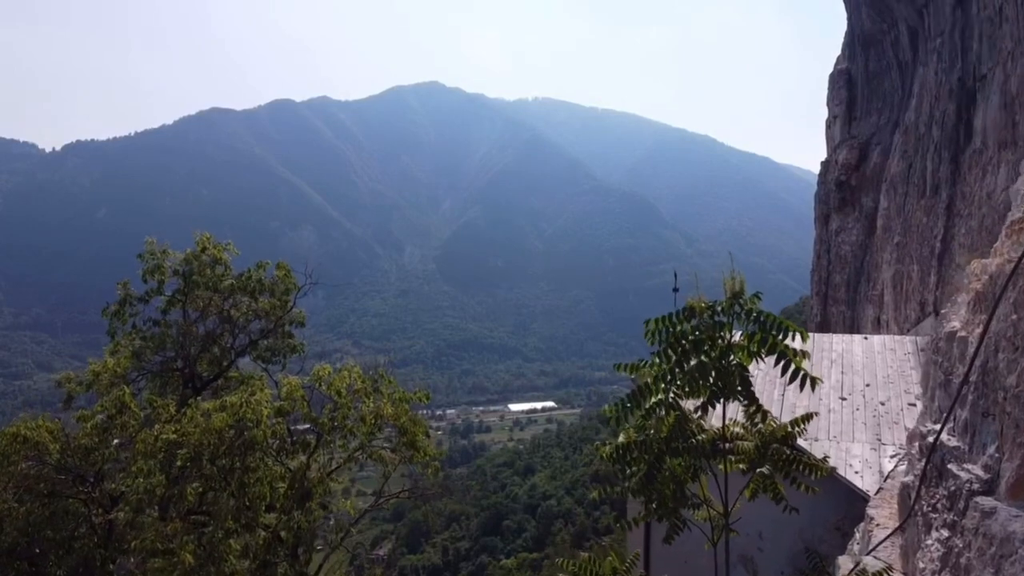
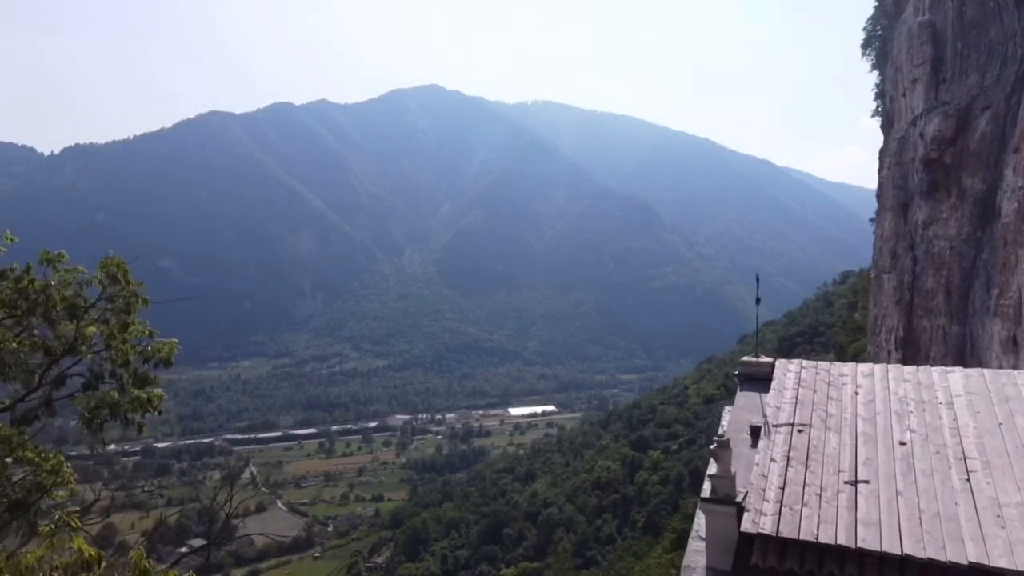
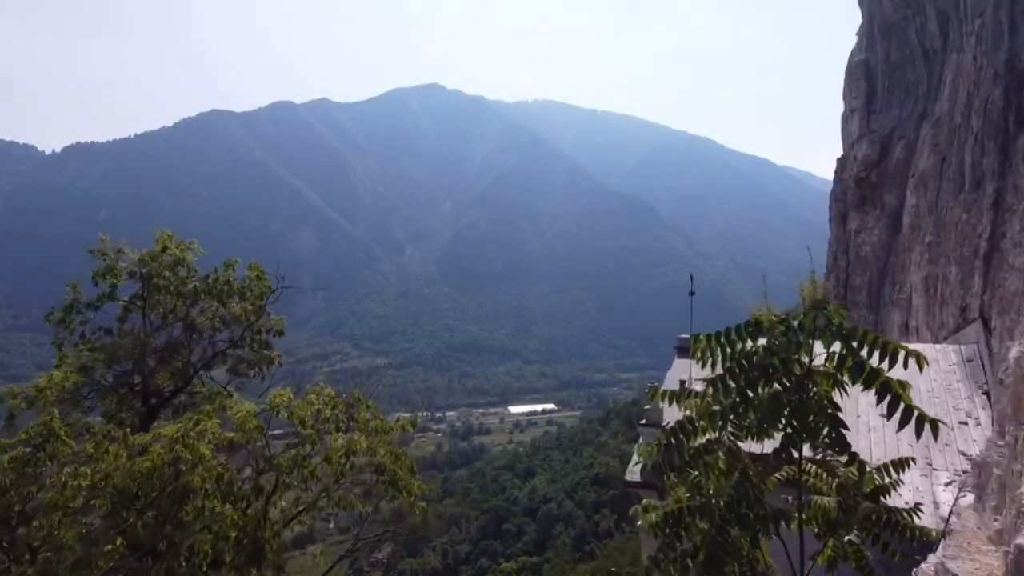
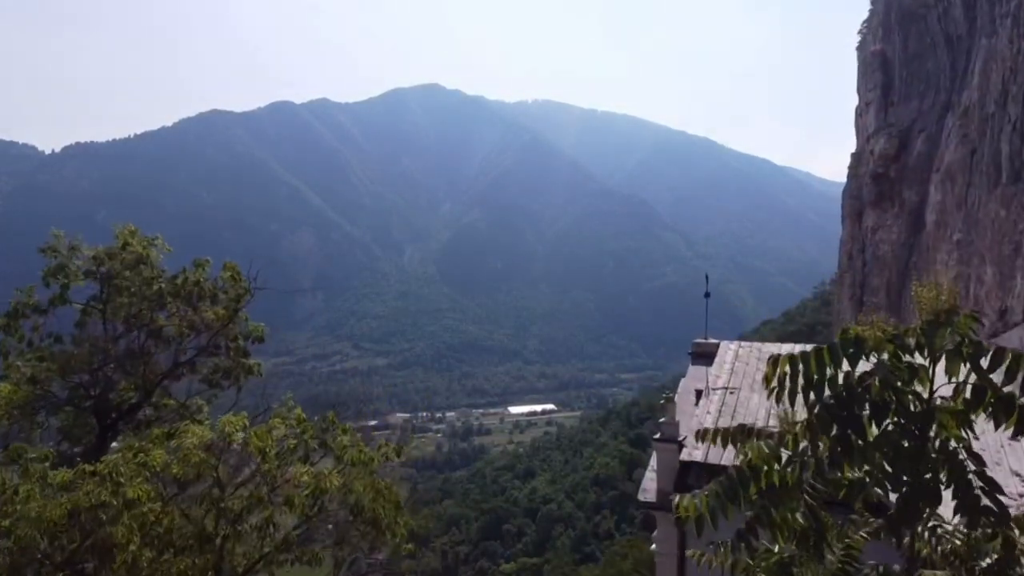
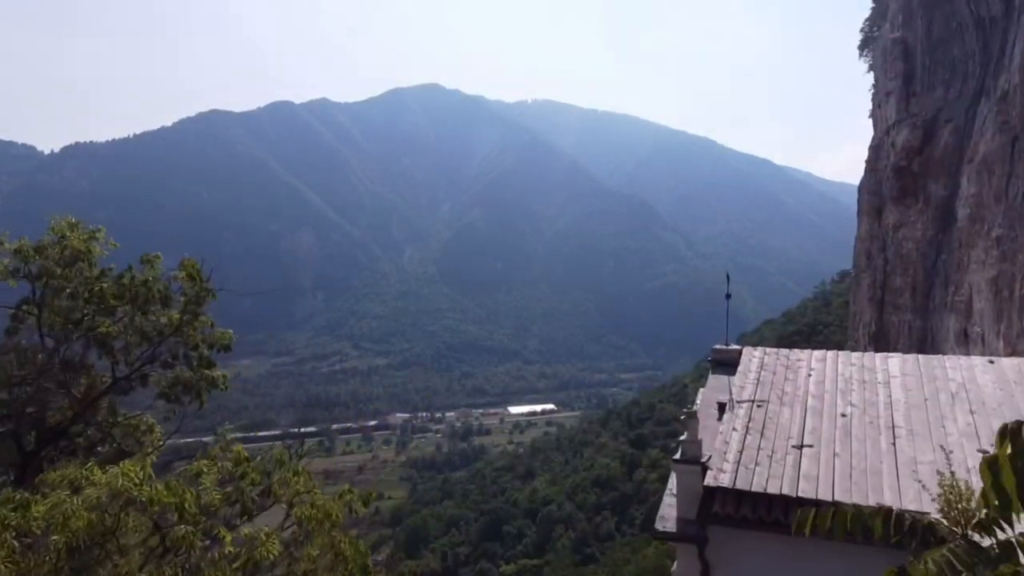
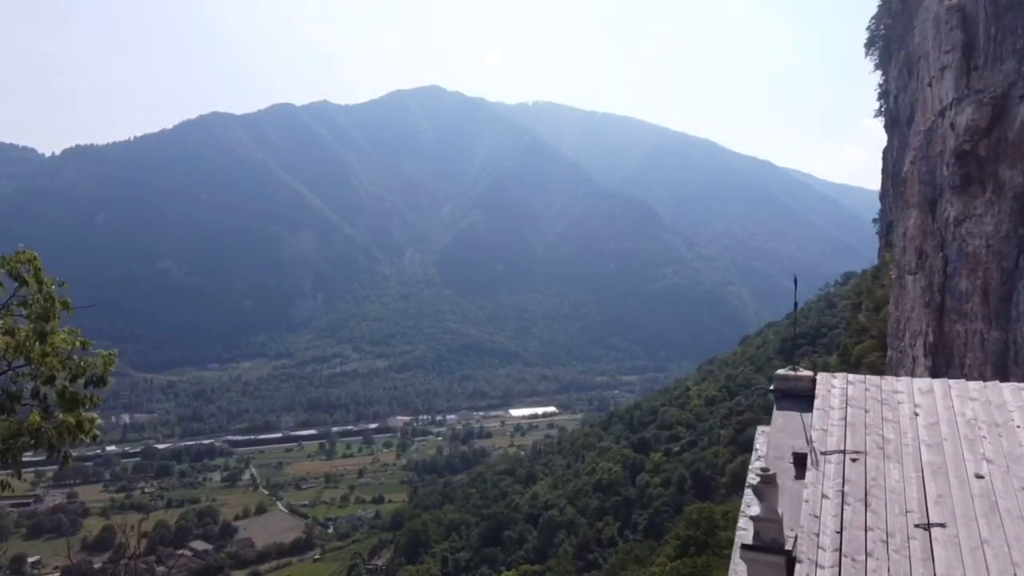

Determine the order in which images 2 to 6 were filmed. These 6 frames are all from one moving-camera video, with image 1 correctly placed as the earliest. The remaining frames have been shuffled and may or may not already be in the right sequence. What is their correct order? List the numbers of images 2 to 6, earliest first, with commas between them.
3, 4, 5, 2, 6
